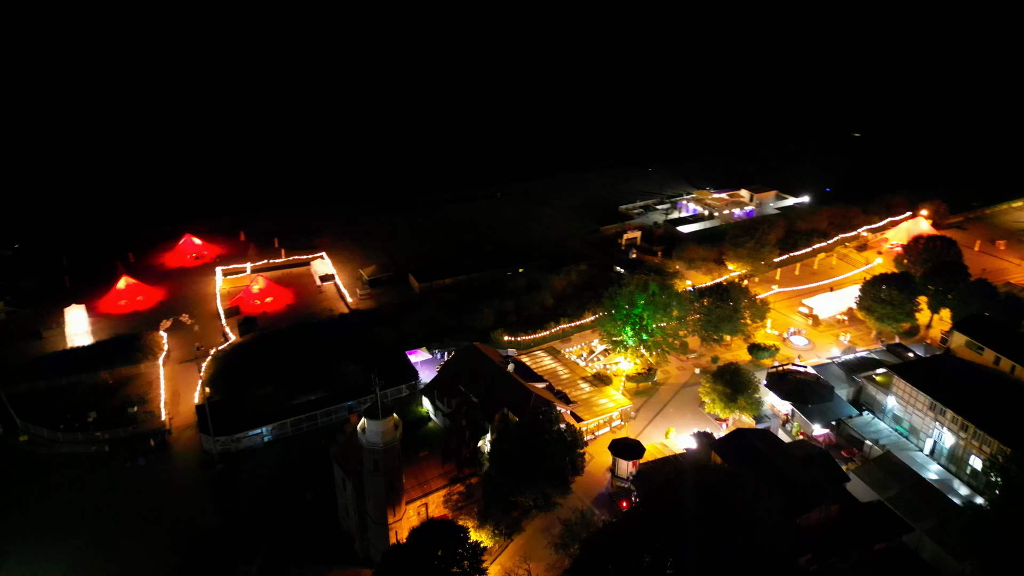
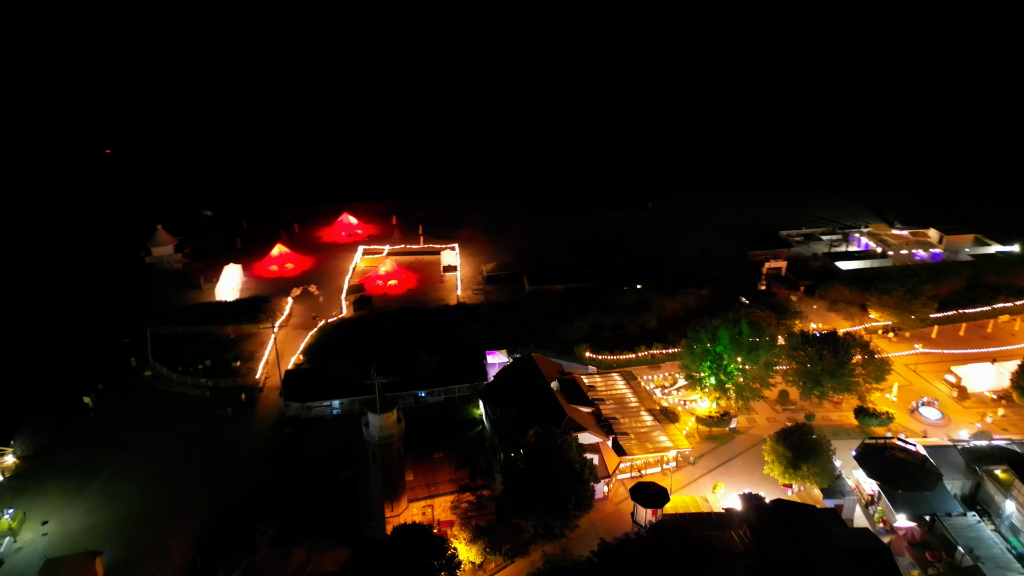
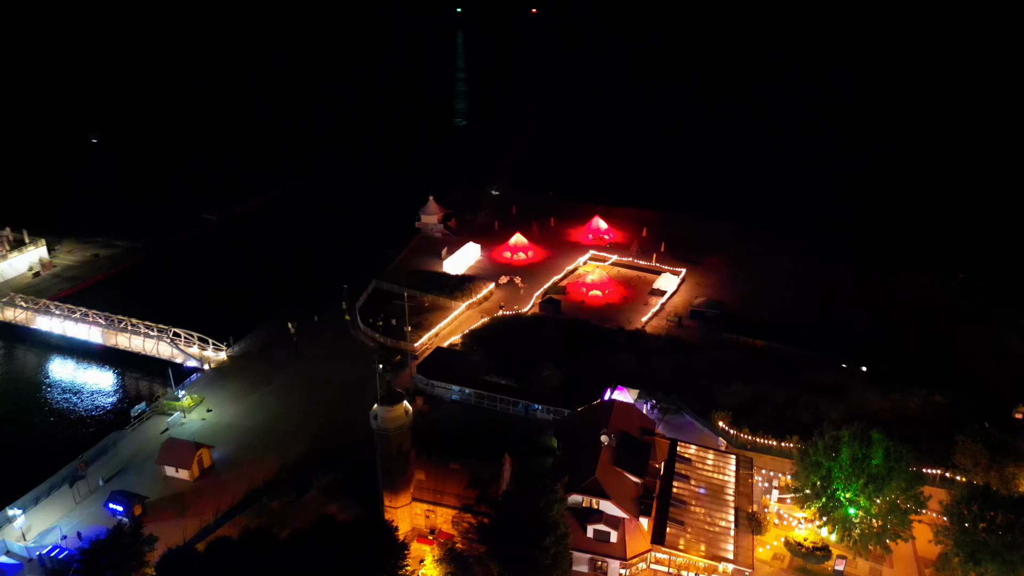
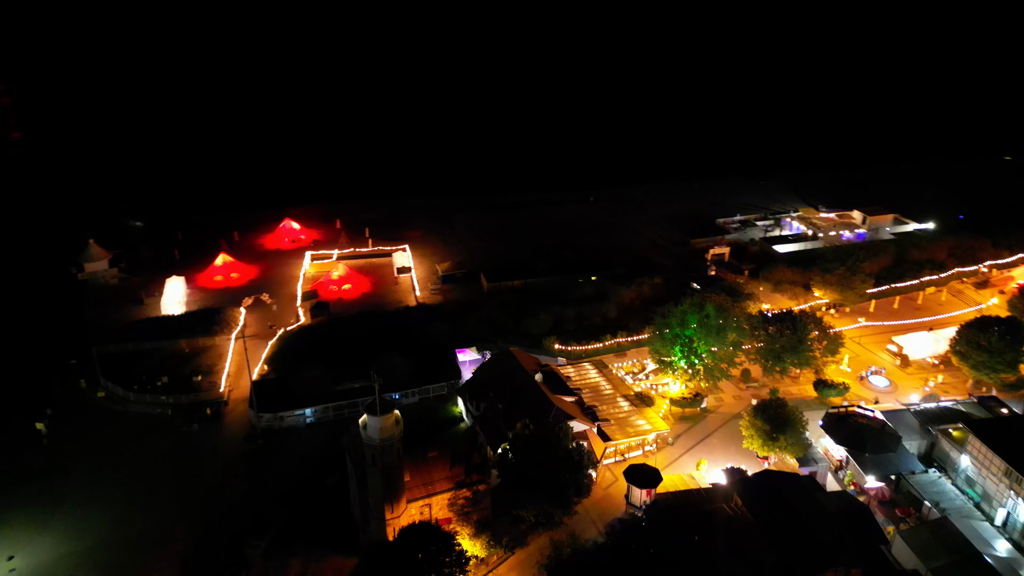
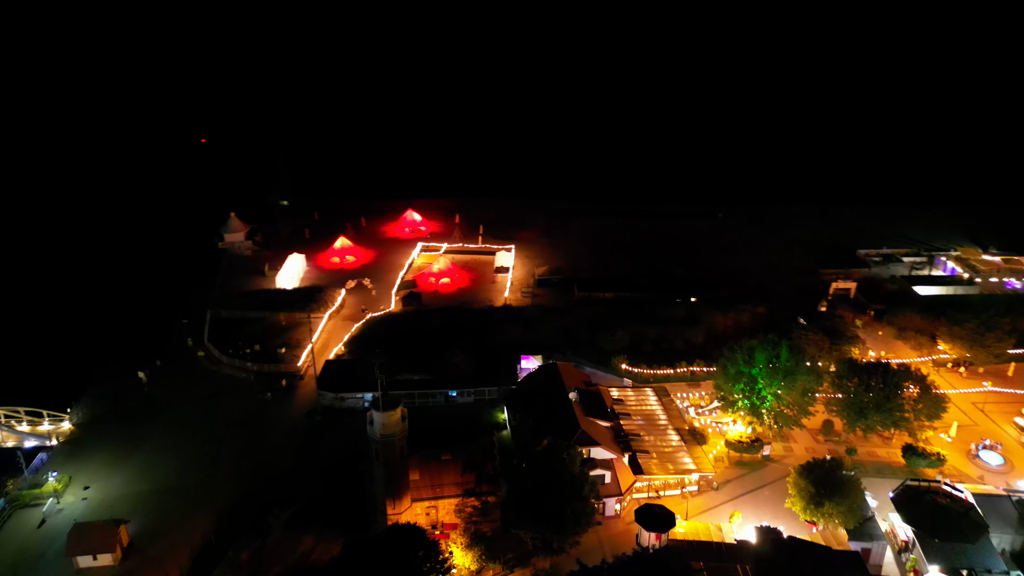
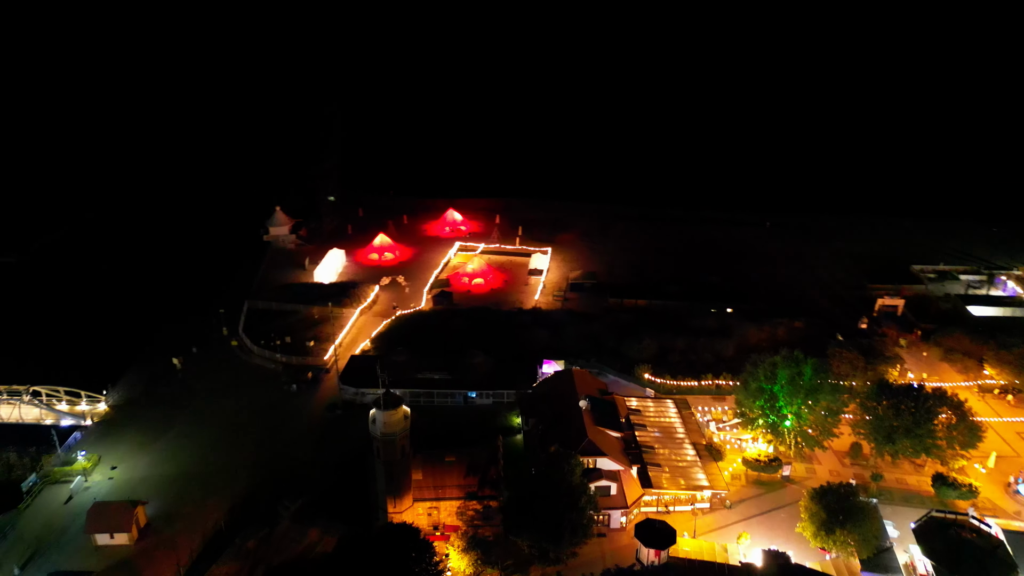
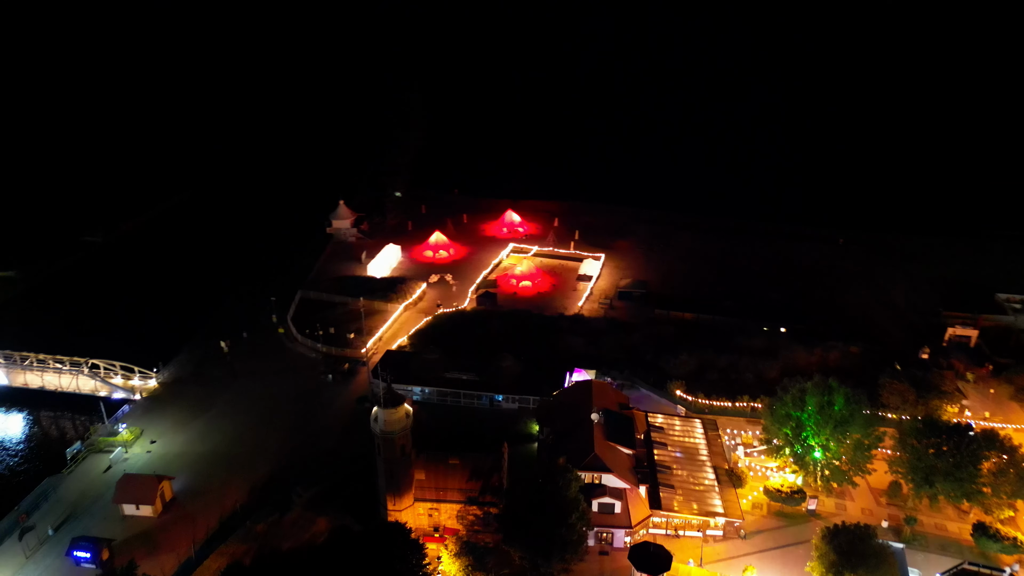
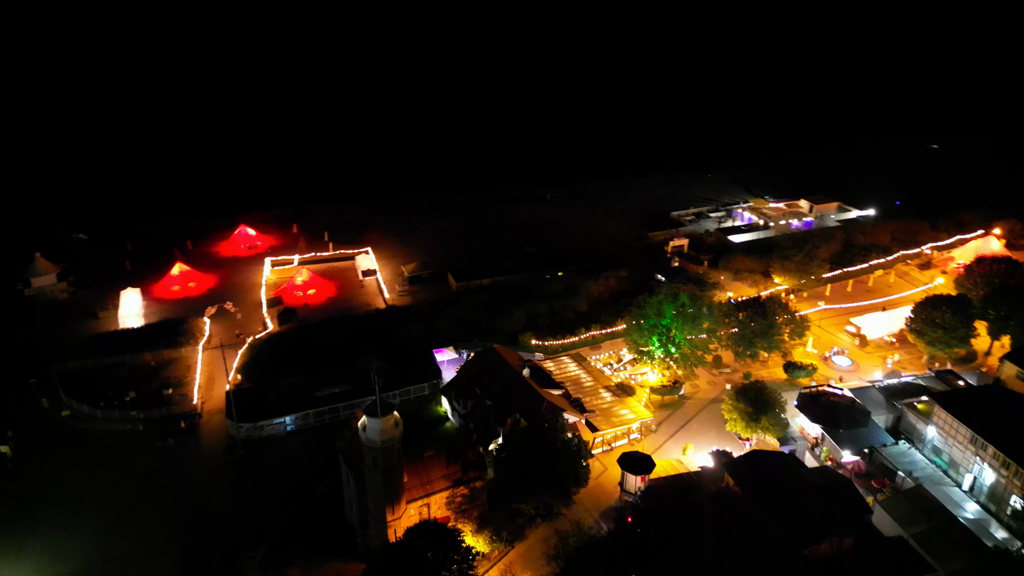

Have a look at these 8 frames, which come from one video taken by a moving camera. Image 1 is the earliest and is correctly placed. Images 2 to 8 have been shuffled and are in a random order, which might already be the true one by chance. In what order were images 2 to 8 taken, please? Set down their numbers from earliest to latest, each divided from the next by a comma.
8, 4, 2, 5, 6, 7, 3
